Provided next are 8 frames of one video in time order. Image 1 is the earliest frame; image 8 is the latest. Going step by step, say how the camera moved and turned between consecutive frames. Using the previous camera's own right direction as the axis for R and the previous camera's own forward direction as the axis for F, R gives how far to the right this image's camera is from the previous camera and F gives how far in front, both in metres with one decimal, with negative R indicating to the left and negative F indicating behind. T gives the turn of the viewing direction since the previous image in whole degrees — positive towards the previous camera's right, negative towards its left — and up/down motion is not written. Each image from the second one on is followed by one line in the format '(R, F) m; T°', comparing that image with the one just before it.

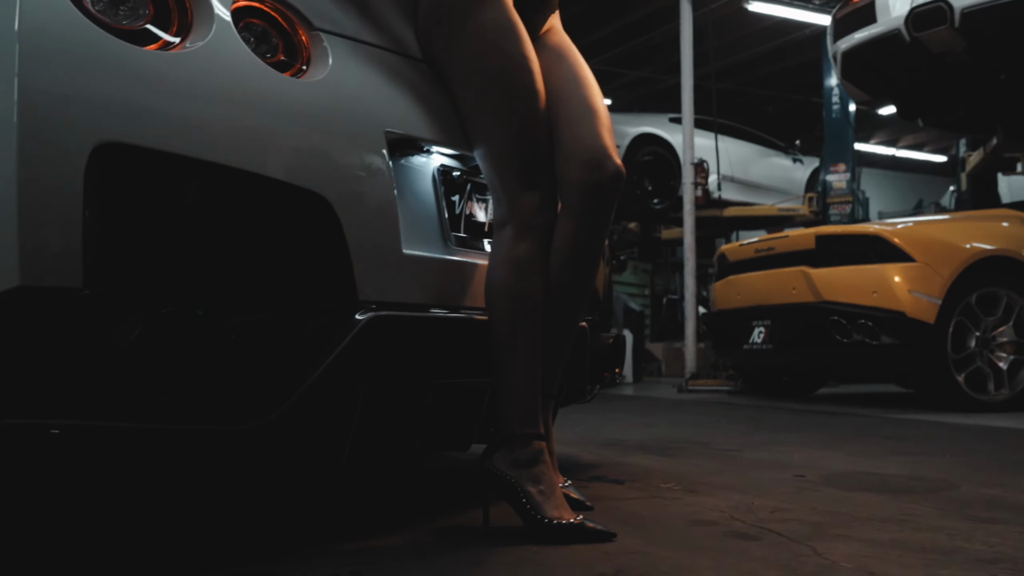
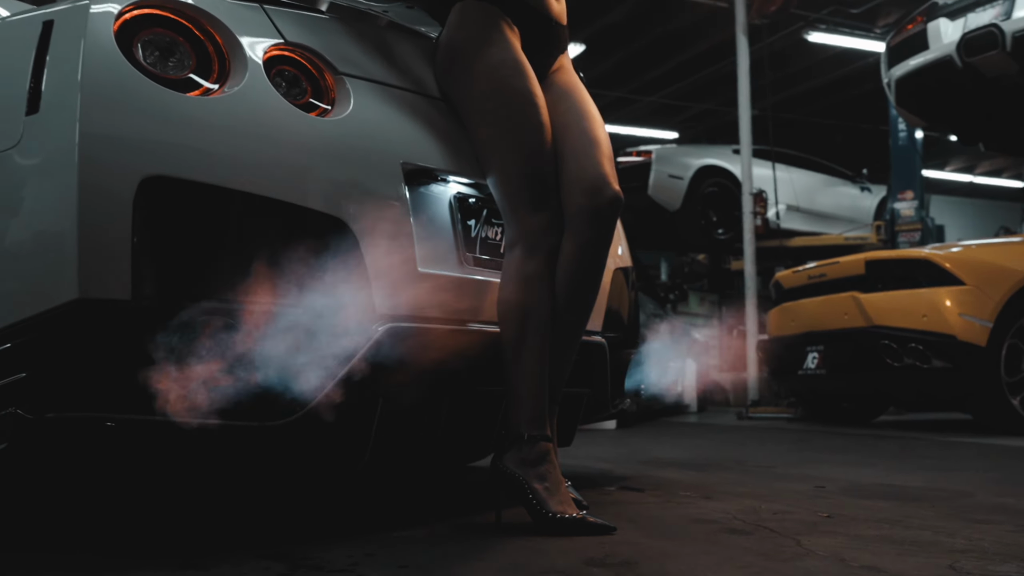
(+0.1, -0.1) m; -5°
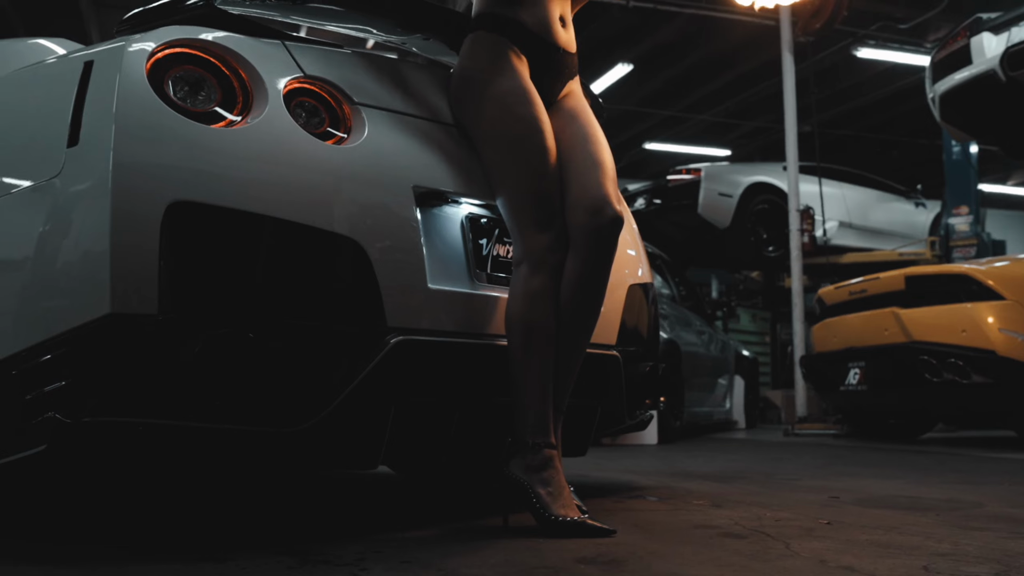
(+0.1, -0.1) m; -4°
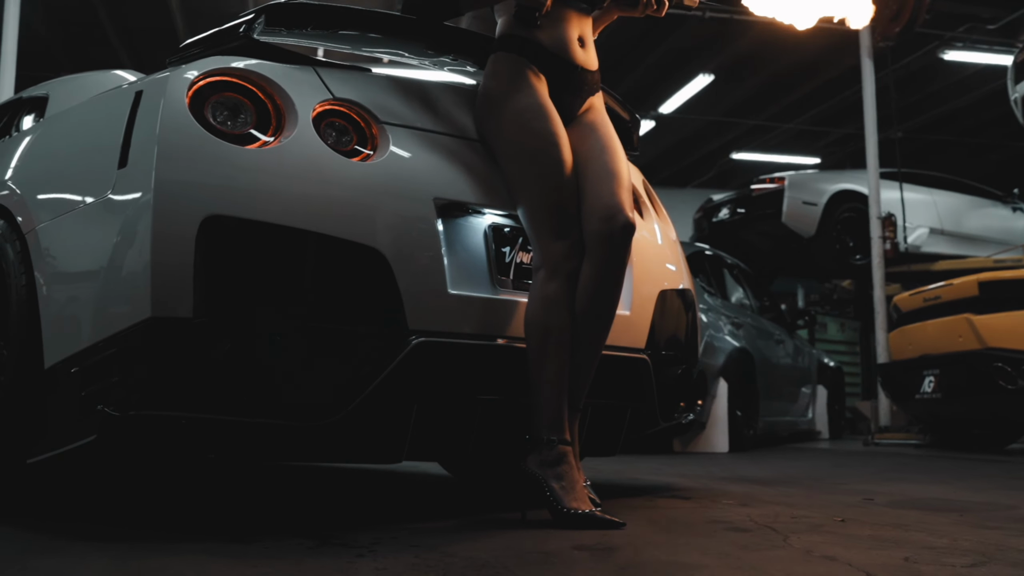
(+0.2, -0.1) m; -6°
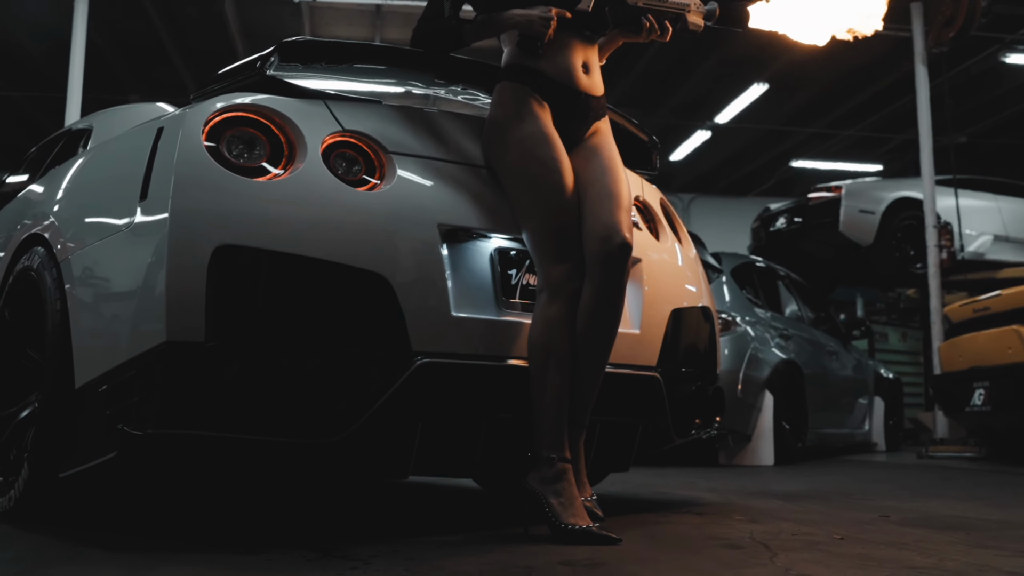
(+0.1, -0.1) m; -4°
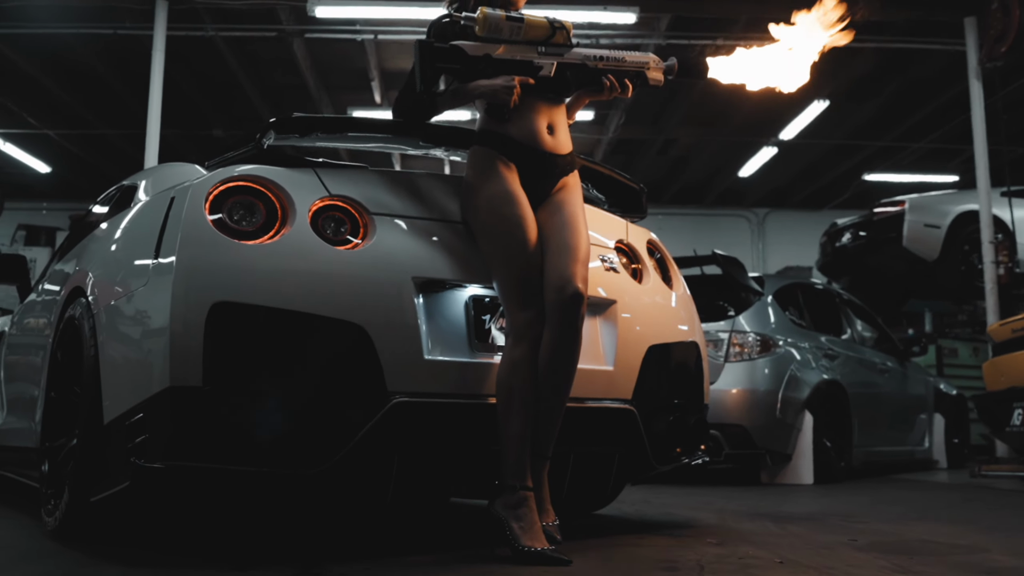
(+0.3, -0.2) m; -5°
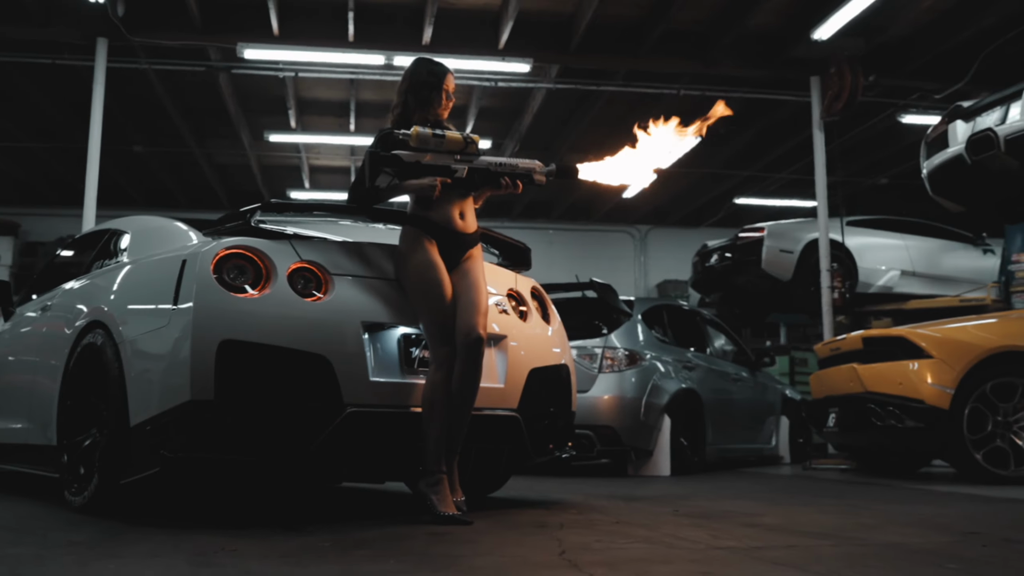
(-0.1, -0.8) m; +7°
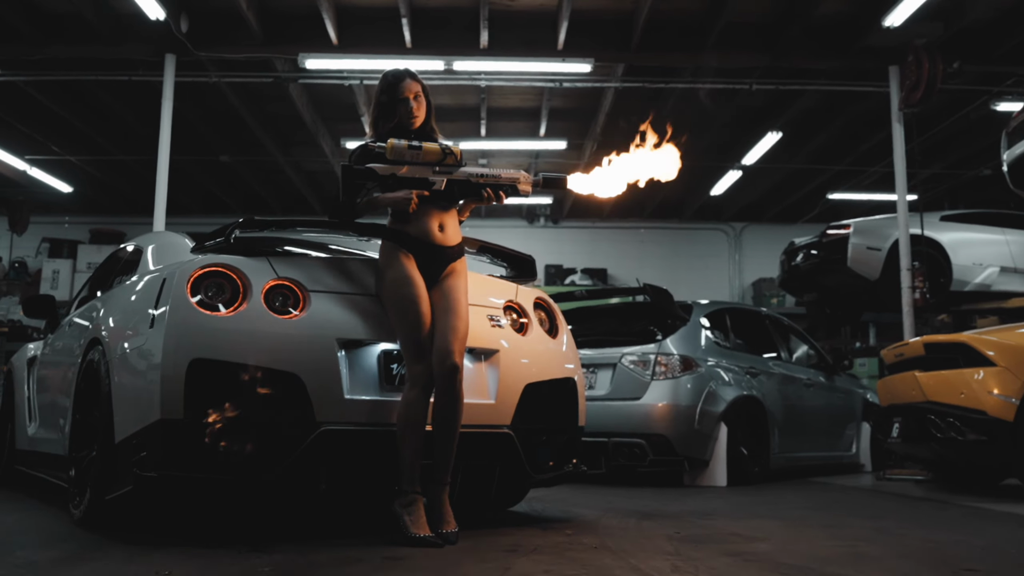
(+0.4, +0.1) m; -7°
